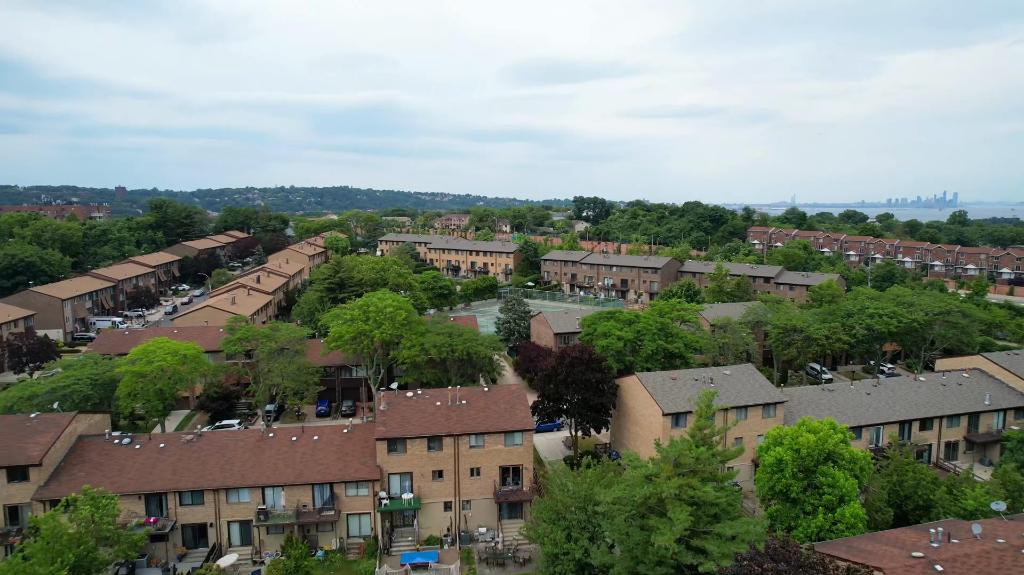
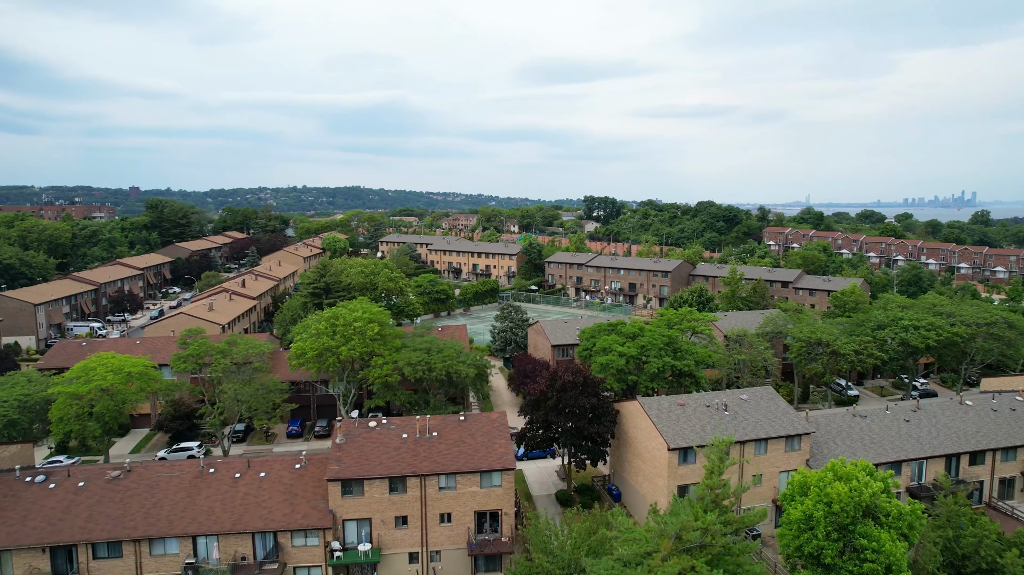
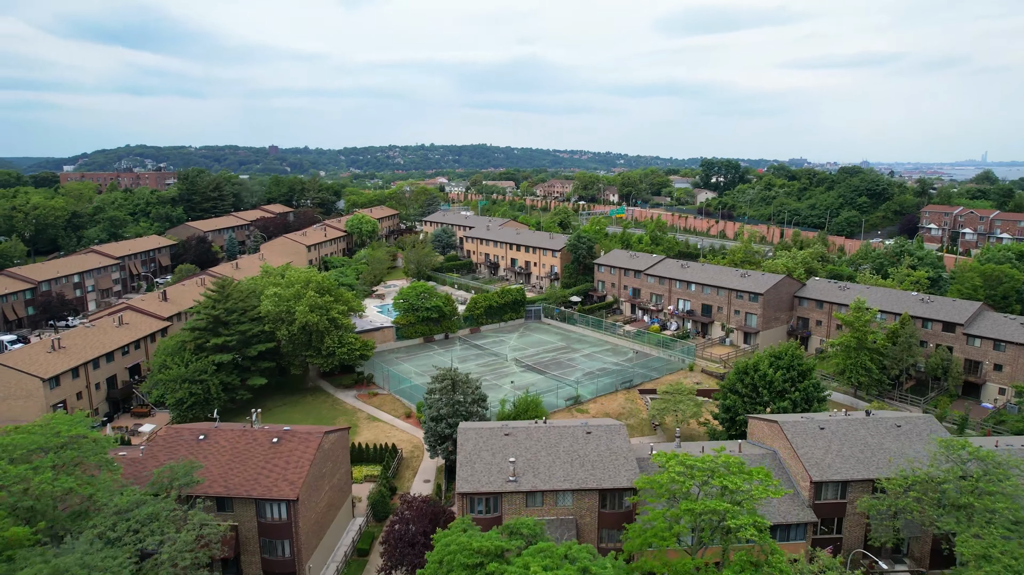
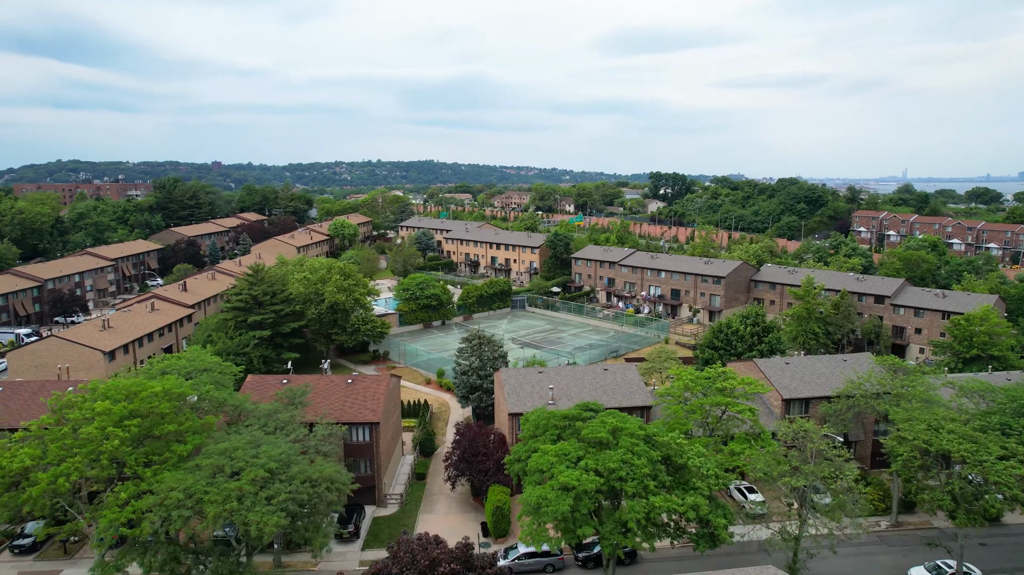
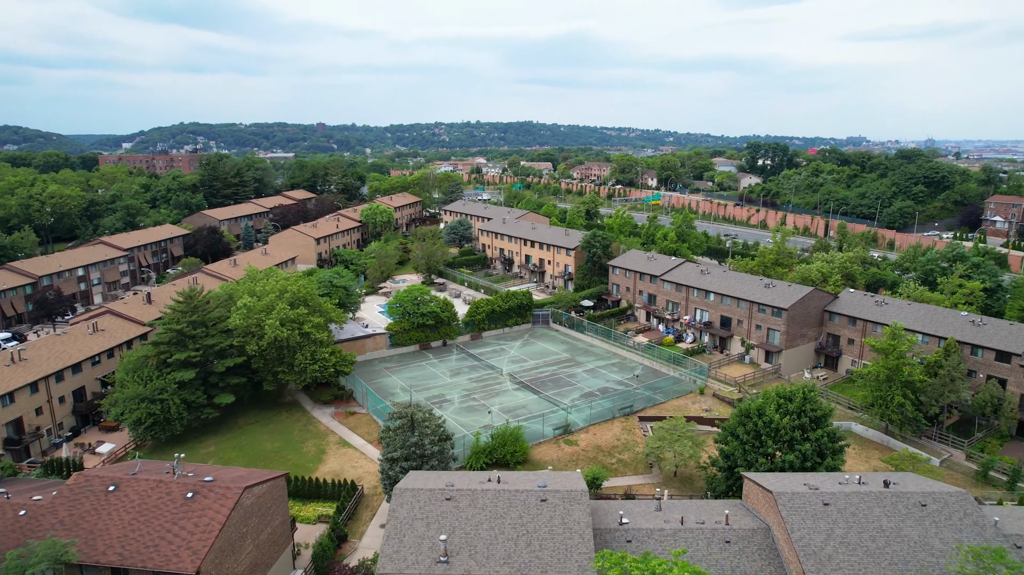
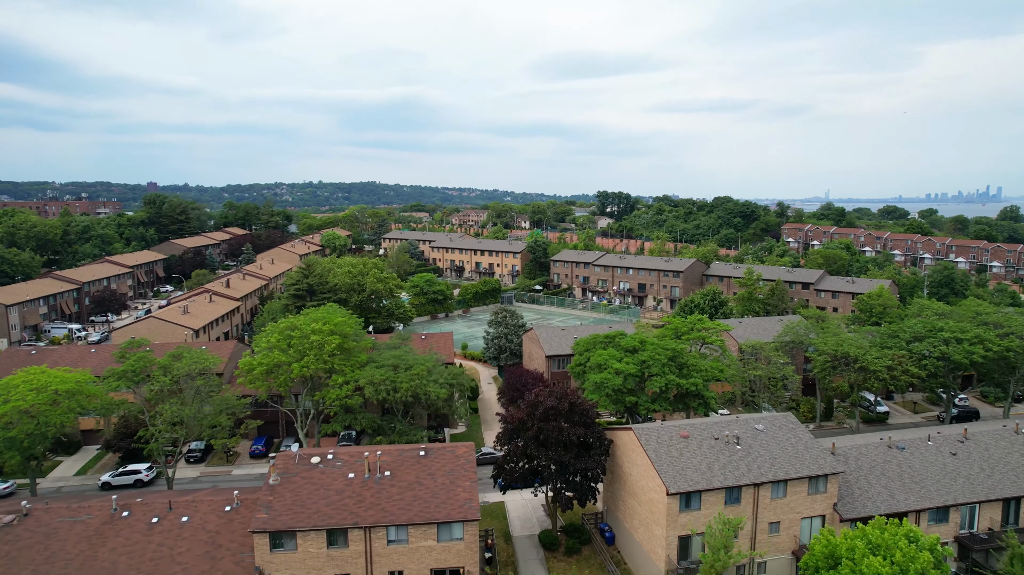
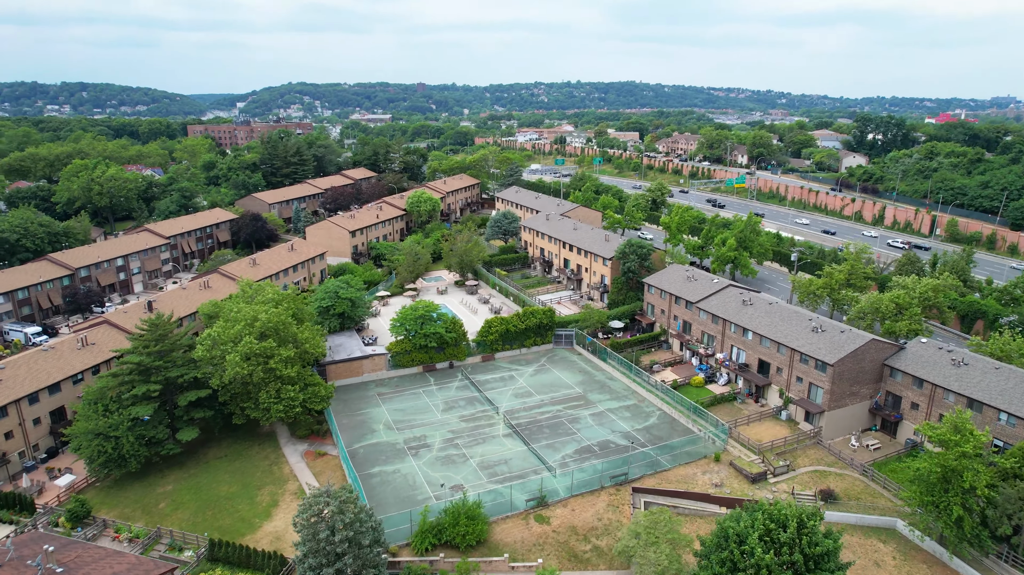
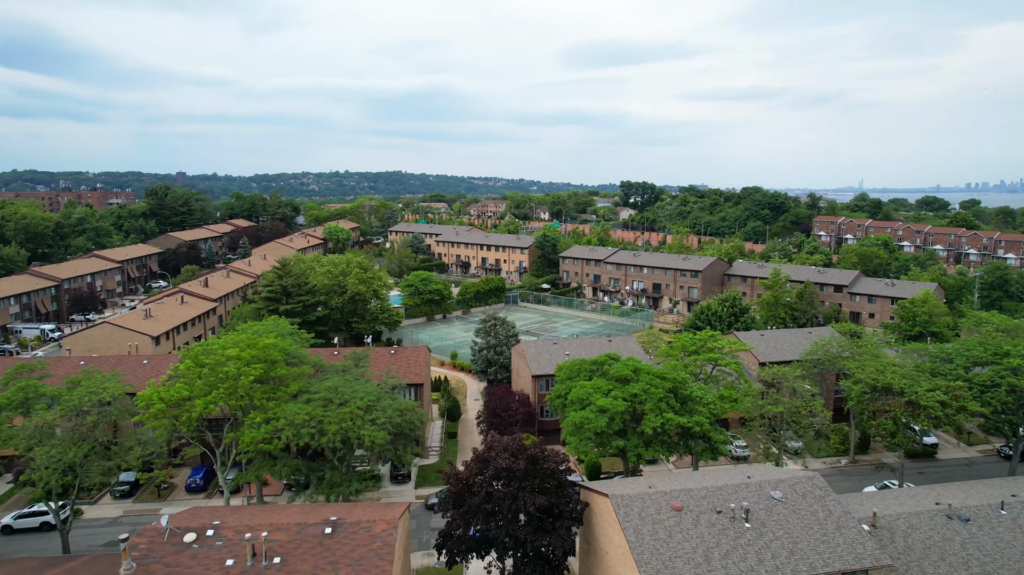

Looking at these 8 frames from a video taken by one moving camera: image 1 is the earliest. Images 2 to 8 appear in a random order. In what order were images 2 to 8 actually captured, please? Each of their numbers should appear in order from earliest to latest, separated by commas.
2, 6, 8, 4, 3, 5, 7
